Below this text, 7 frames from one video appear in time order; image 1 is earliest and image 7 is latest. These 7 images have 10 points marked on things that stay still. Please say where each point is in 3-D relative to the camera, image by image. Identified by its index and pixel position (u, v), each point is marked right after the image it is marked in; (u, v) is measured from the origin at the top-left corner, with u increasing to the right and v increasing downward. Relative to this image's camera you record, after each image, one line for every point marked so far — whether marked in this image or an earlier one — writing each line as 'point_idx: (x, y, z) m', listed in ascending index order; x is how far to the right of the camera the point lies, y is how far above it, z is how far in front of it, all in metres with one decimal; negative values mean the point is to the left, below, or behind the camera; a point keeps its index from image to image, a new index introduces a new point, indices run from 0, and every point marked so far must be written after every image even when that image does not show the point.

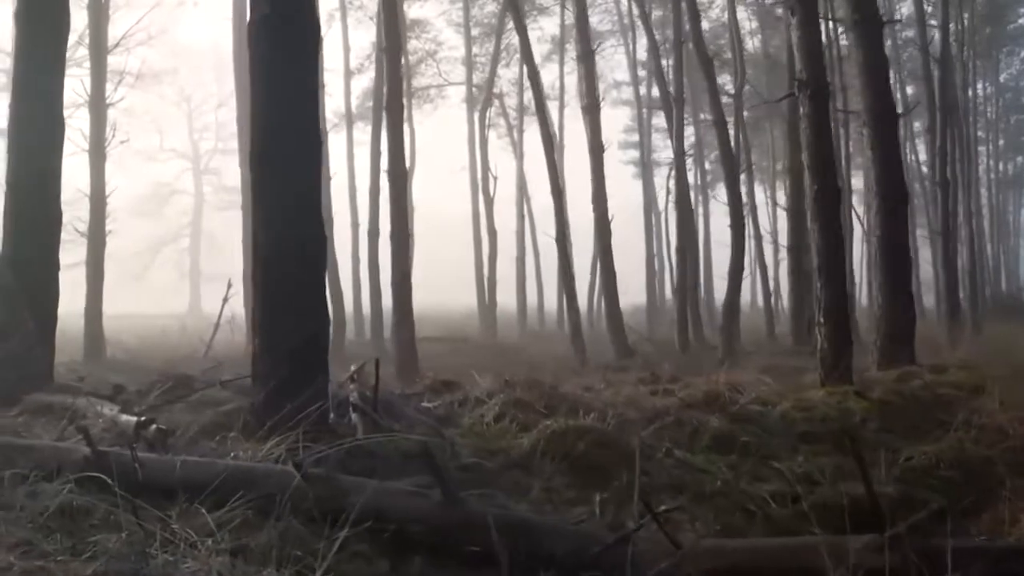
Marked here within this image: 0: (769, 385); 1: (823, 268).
0: (+2.9, -1.1, +9.9) m
1: (+3.3, +0.2, +9.3) m
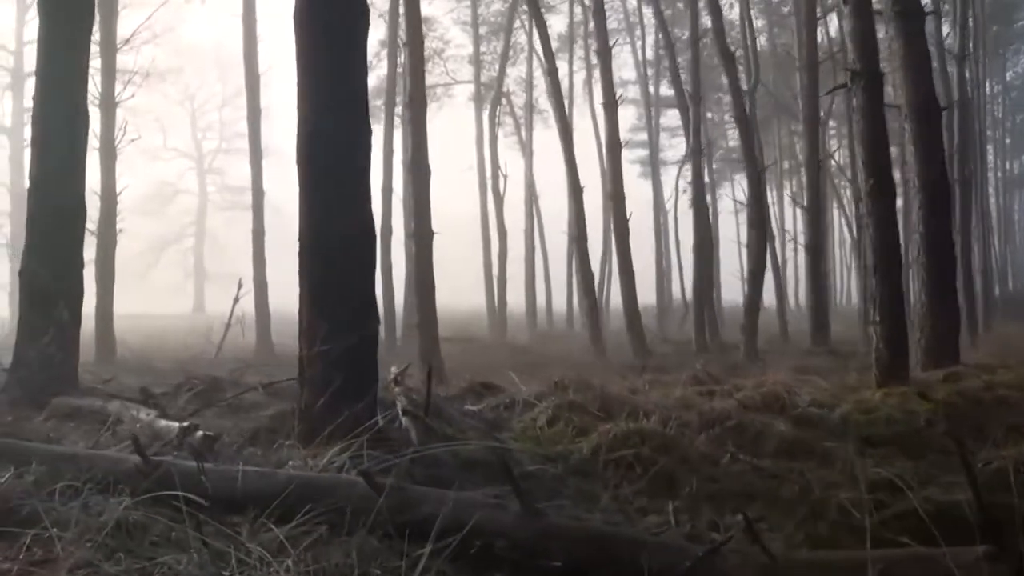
0: (+3.4, -1.1, +9.5) m
1: (+3.8, +0.2, +8.9) m
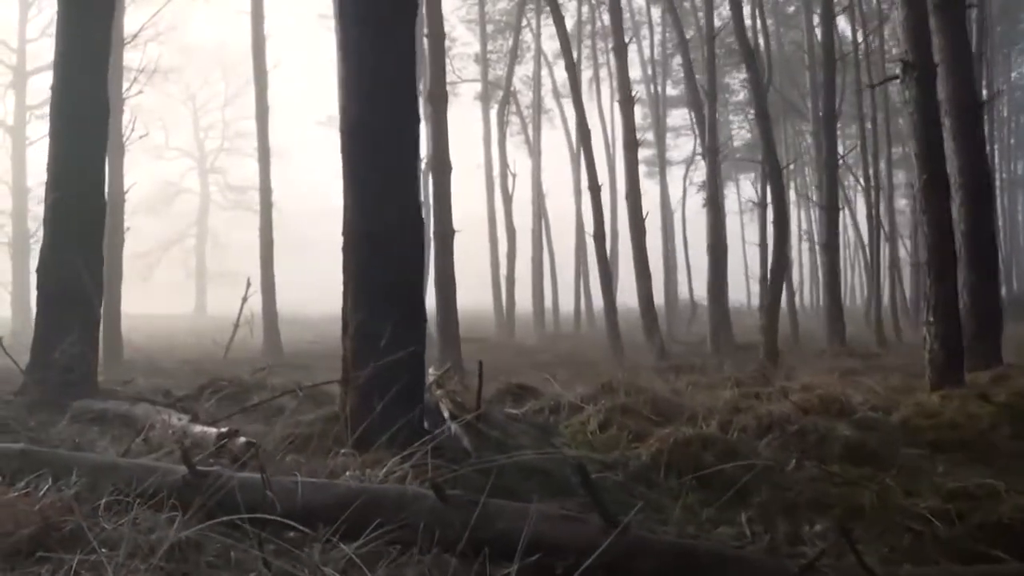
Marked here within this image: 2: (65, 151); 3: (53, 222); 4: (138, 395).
0: (+3.7, -1.1, +9.2) m
1: (+4.2, +0.2, +8.6) m
2: (-4.3, +1.3, +8.2) m
3: (-4.3, +0.6, +8.1) m
4: (-3.5, -1.0, +8.1) m
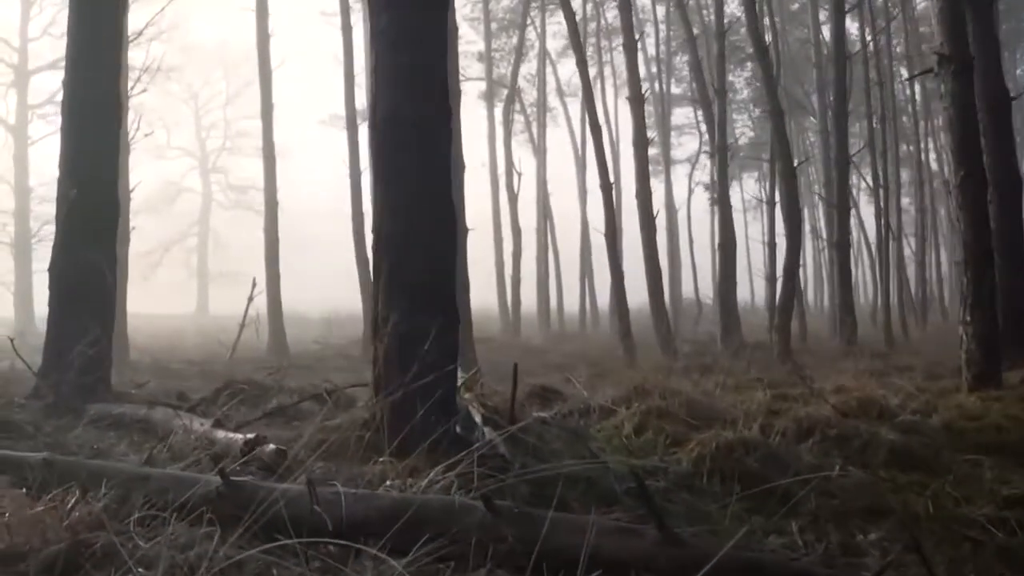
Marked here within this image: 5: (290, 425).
0: (+4.0, -1.0, +8.9) m
1: (+4.4, +0.3, +8.3) m
2: (-4.0, +1.3, +8.0) m
3: (-4.1, +0.6, +7.9) m
4: (-3.3, -1.0, +7.9) m
5: (-1.6, -1.0, +6.2) m
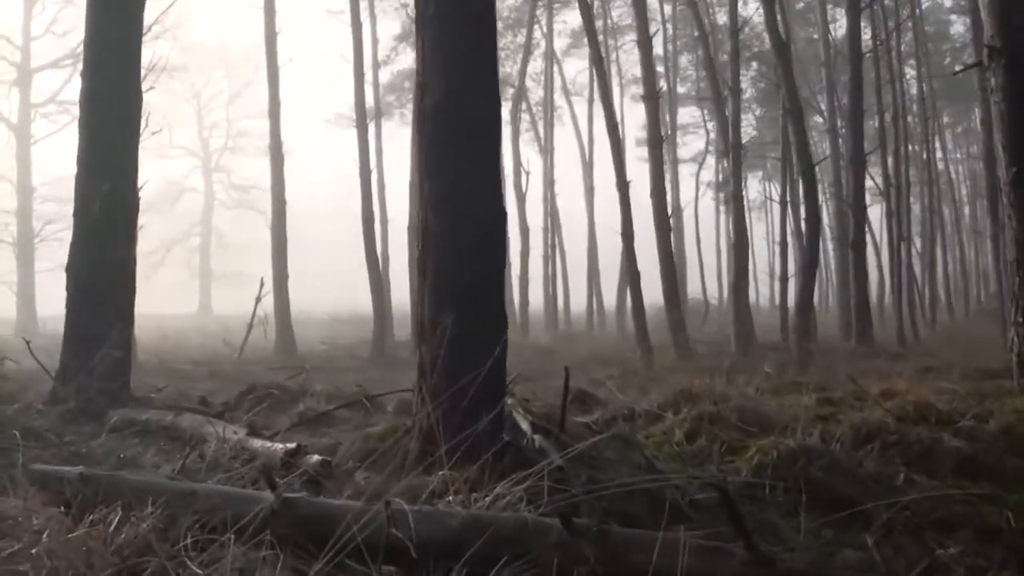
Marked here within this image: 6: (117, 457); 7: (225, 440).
0: (+4.3, -1.0, +8.6) m
1: (+4.7, +0.3, +8.0) m
2: (-3.7, +1.3, +7.7) m
3: (-3.8, +0.6, +7.6) m
4: (-3.0, -1.0, +7.6) m
5: (-1.3, -1.0, +5.9) m
6: (-2.4, -1.0, +5.3) m
7: (-1.8, -0.9, +5.3) m
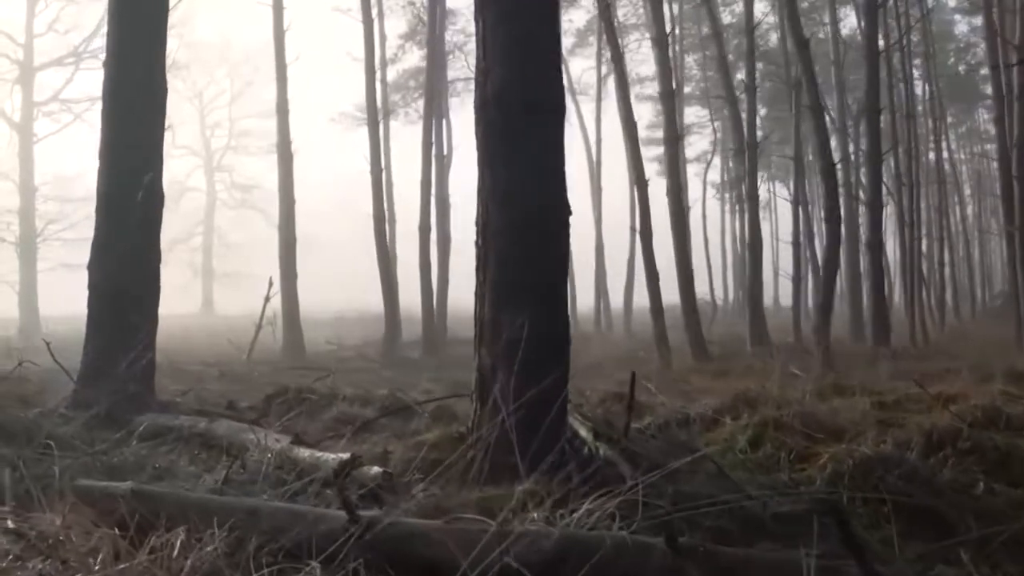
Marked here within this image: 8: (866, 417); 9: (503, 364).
0: (+4.7, -1.0, +8.3) m
1: (+5.1, +0.3, +7.7) m
2: (-3.4, +1.3, +7.4) m
3: (-3.4, +0.6, +7.3) m
4: (-2.6, -1.0, +7.3) m
5: (-0.9, -1.0, +5.5) m
6: (-2.1, -1.0, +5.0) m
7: (-1.4, -0.9, +5.0) m
8: (+2.8, -1.0, +6.9) m
9: (-0.1, -0.4, +4.7) m
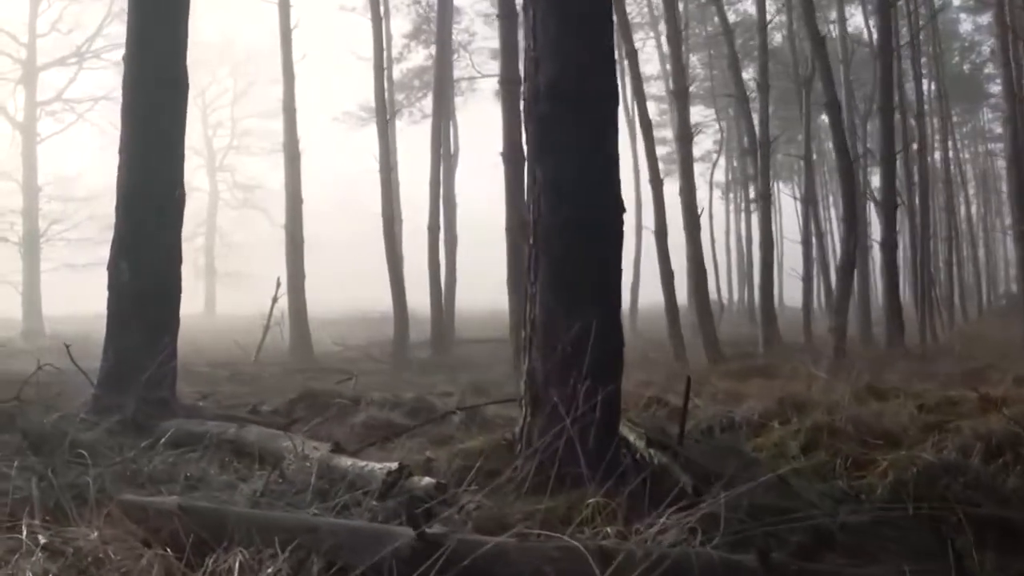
0: (+4.9, -1.0, +8.1) m
1: (+5.3, +0.3, +7.5) m
2: (-3.1, +1.3, +7.1) m
3: (-3.2, +0.6, +7.0) m
4: (-2.3, -1.0, +7.0) m
5: (-0.6, -1.0, +5.3) m
6: (-1.8, -1.0, +4.7) m
7: (-1.1, -0.9, +4.8) m
8: (+3.1, -1.0, +6.7) m
9: (+0.2, -0.4, +4.5) m
